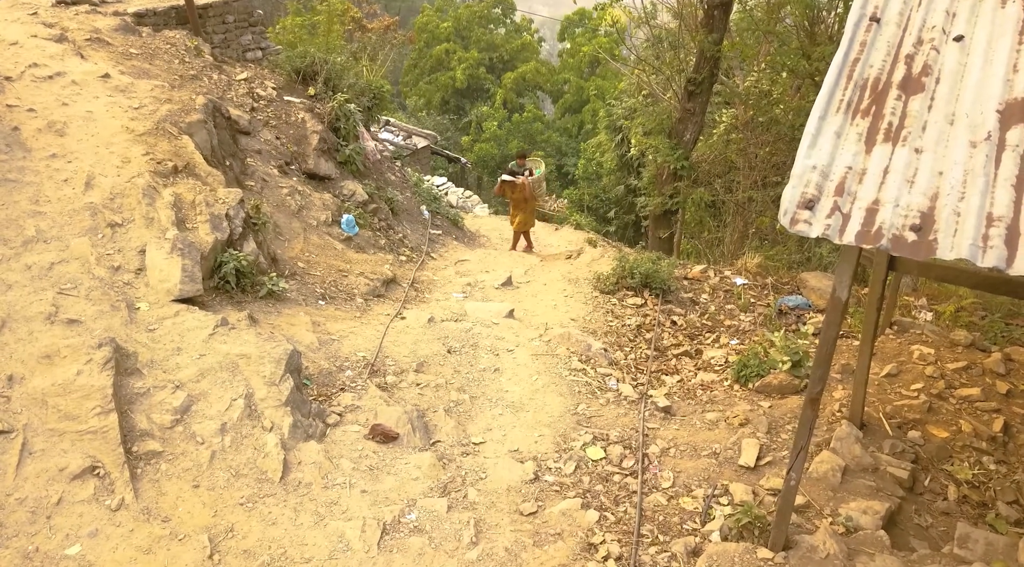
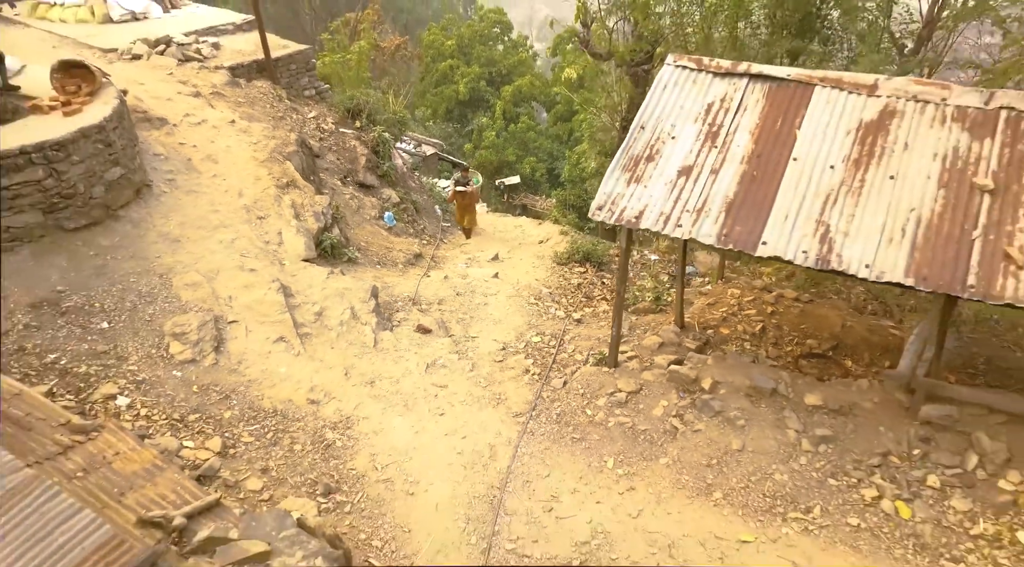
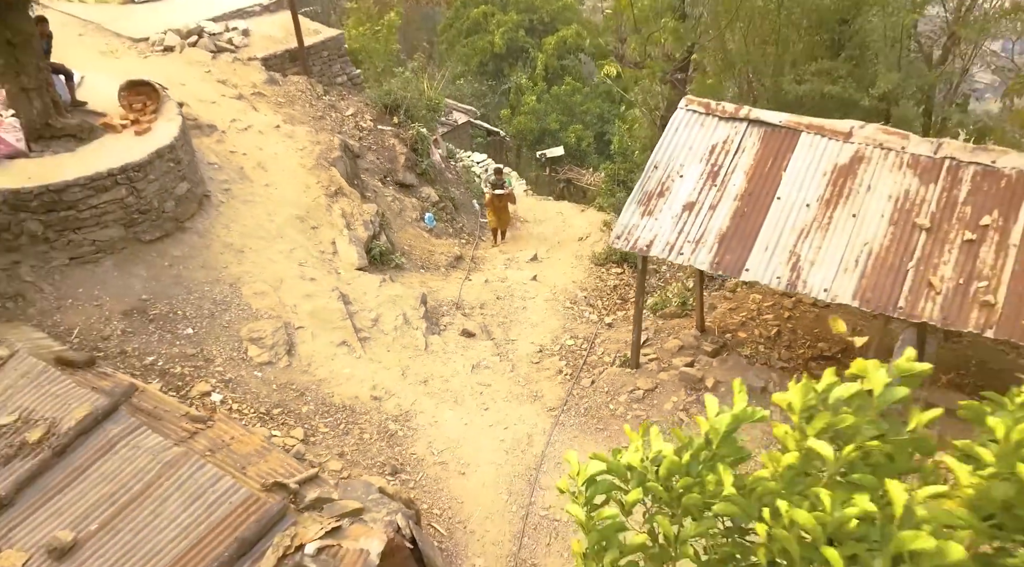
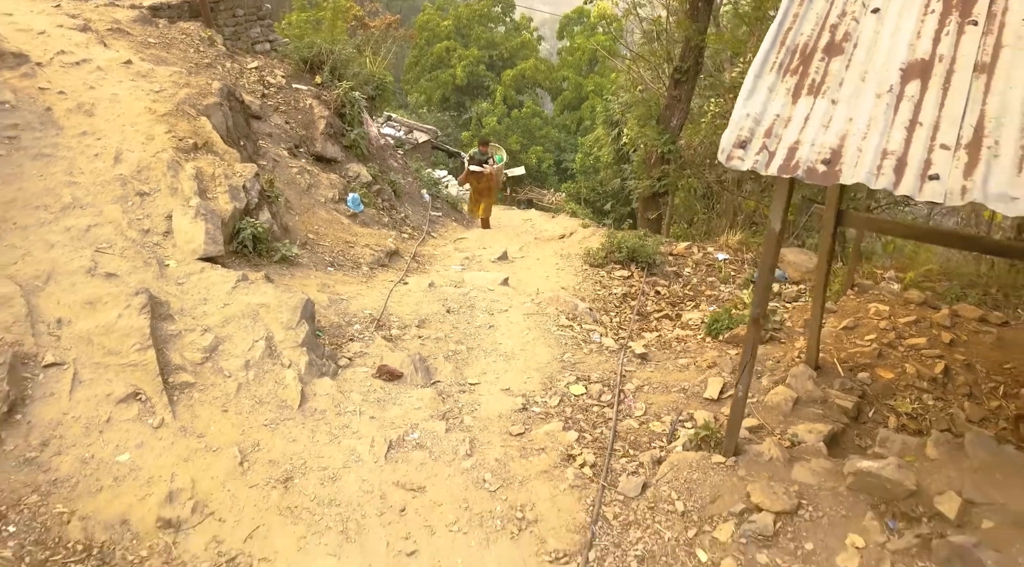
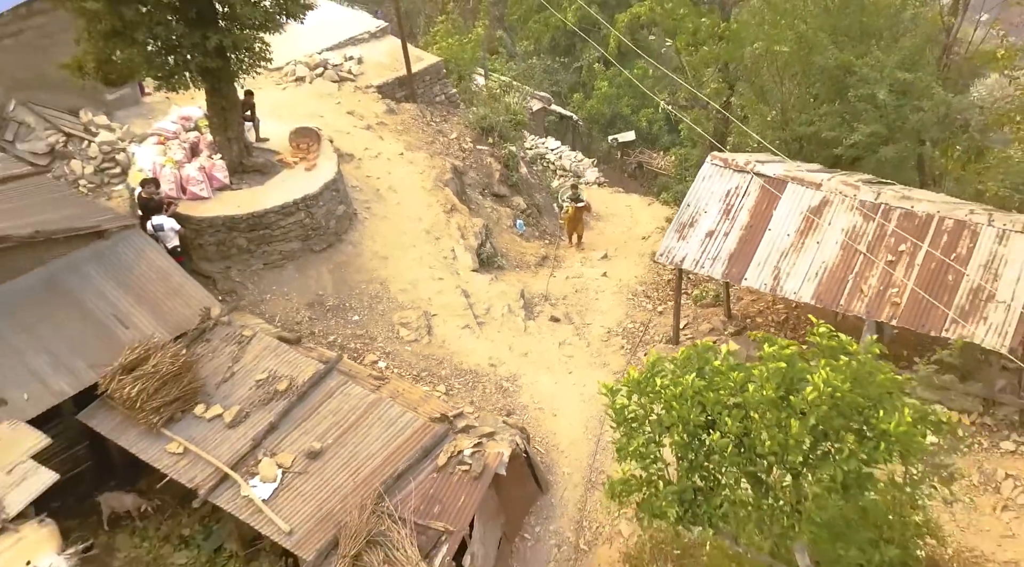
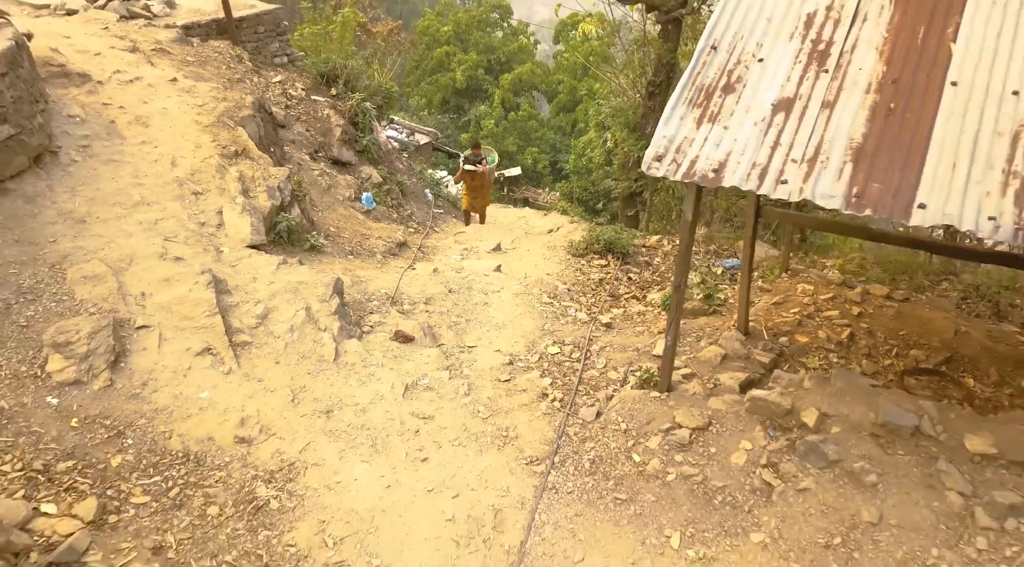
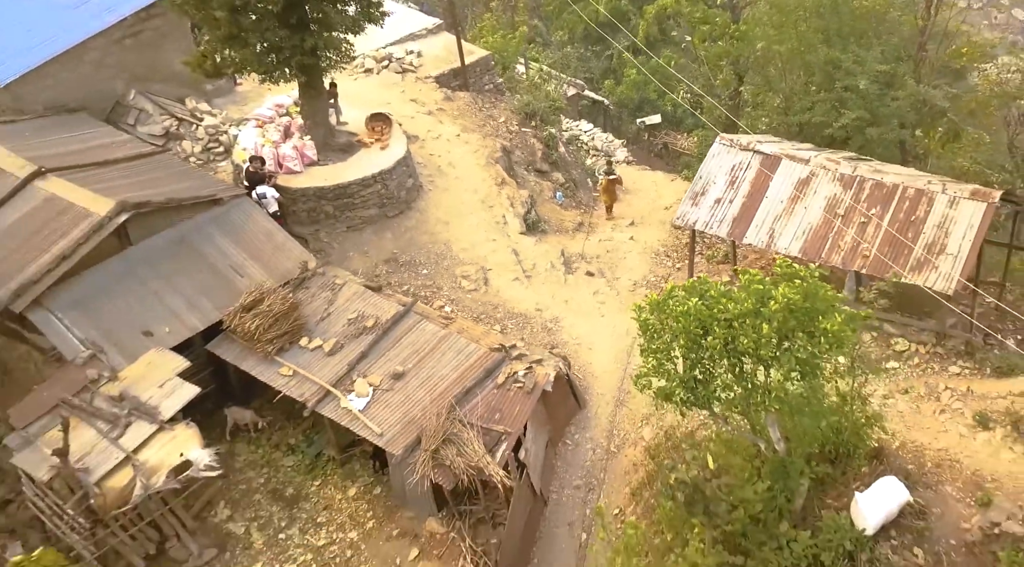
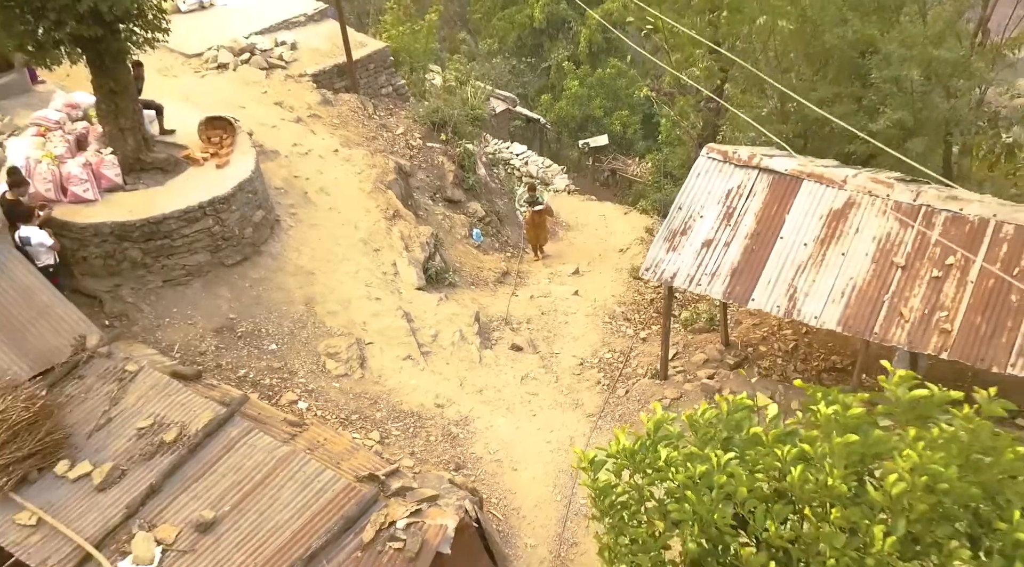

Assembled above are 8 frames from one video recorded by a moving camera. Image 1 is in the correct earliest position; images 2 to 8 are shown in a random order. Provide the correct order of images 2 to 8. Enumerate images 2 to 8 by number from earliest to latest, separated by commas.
4, 6, 2, 3, 8, 5, 7
